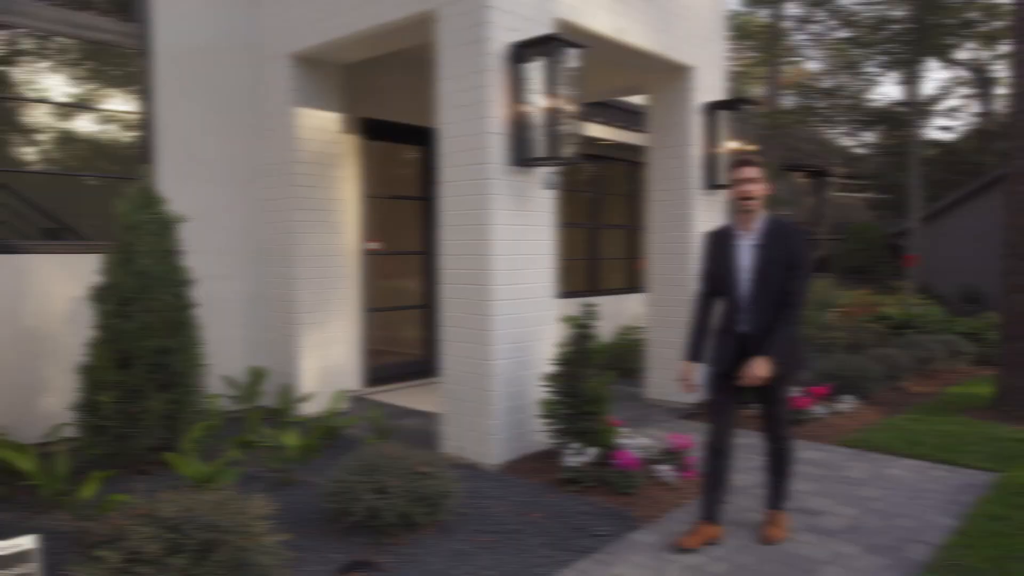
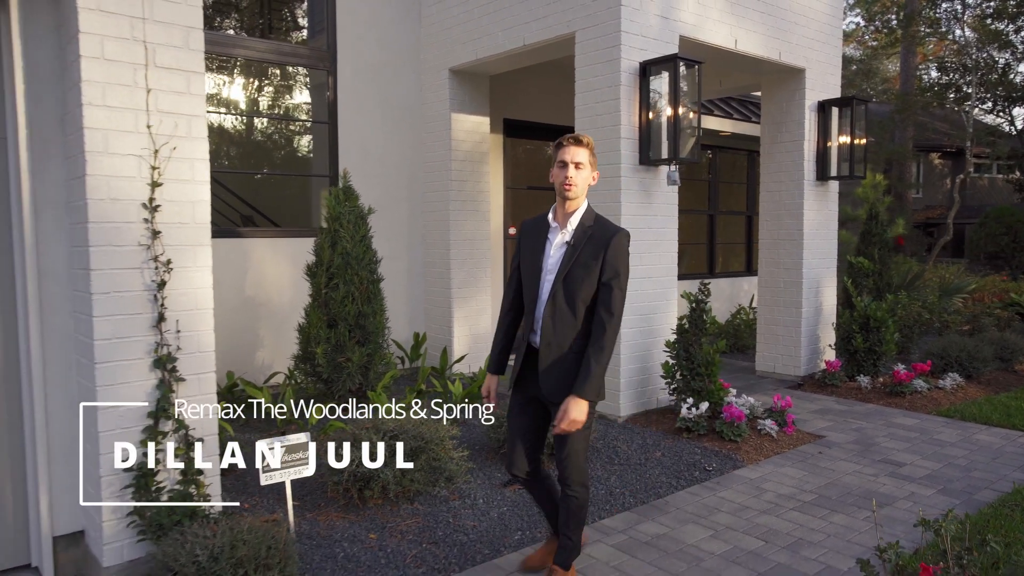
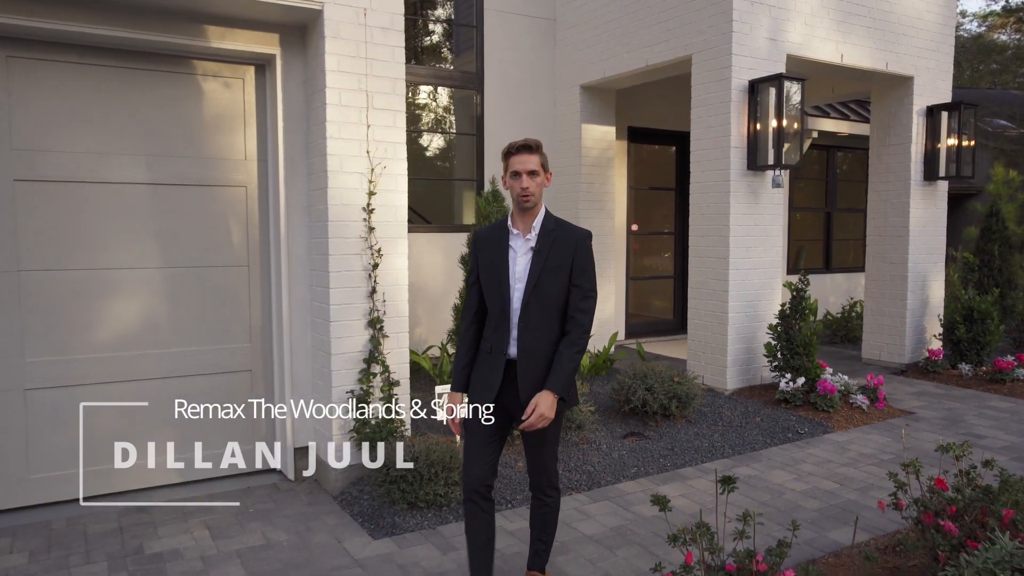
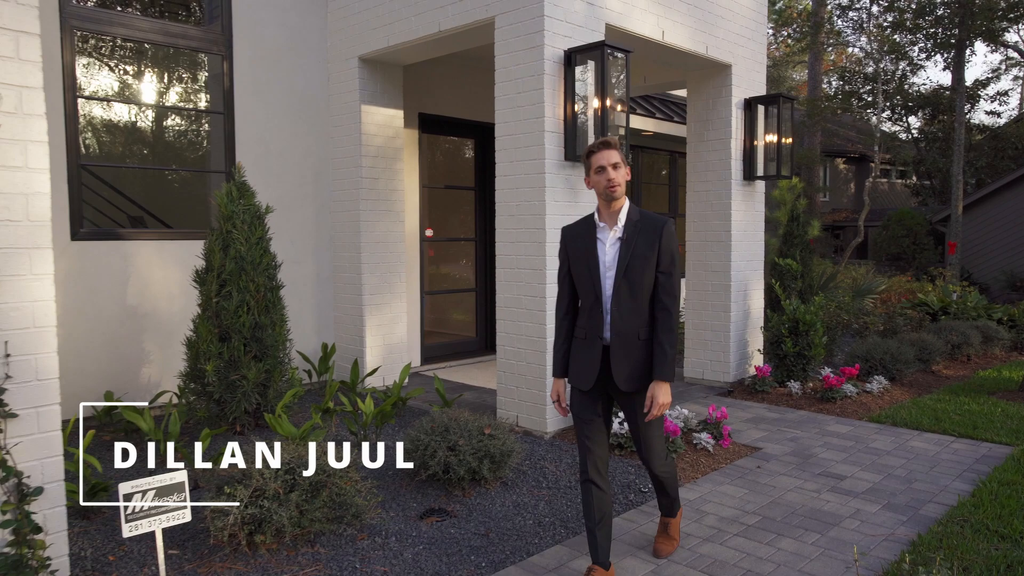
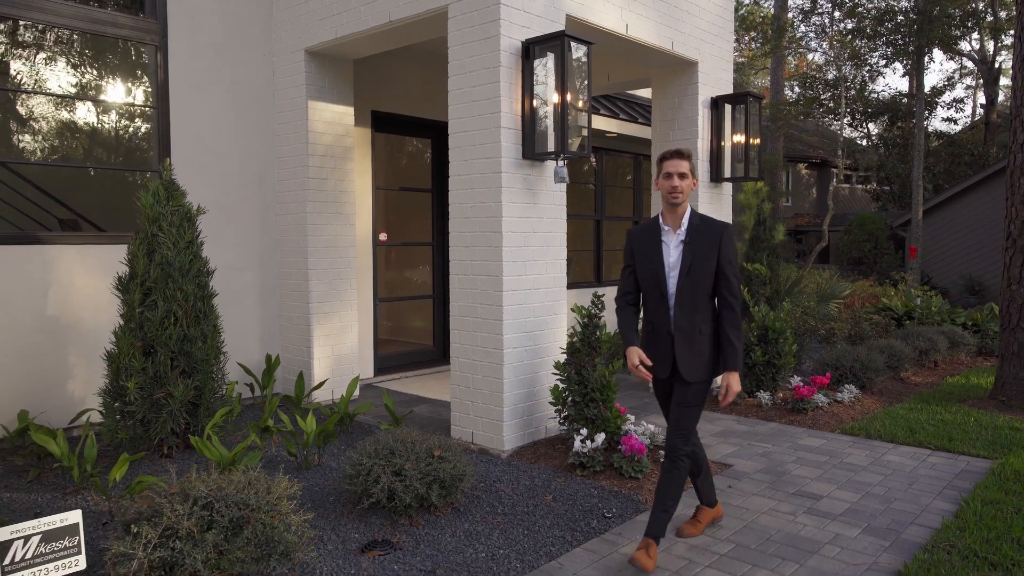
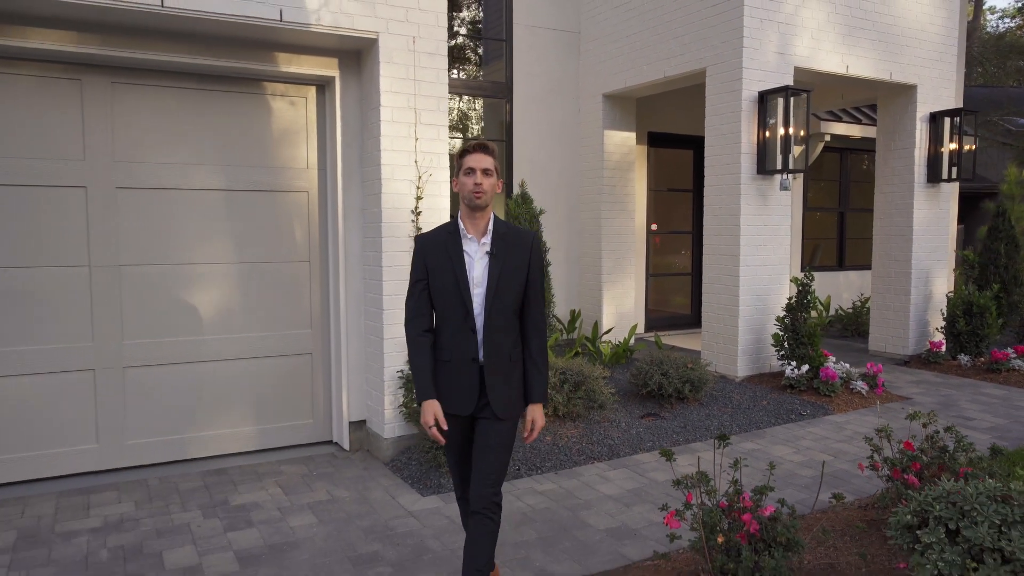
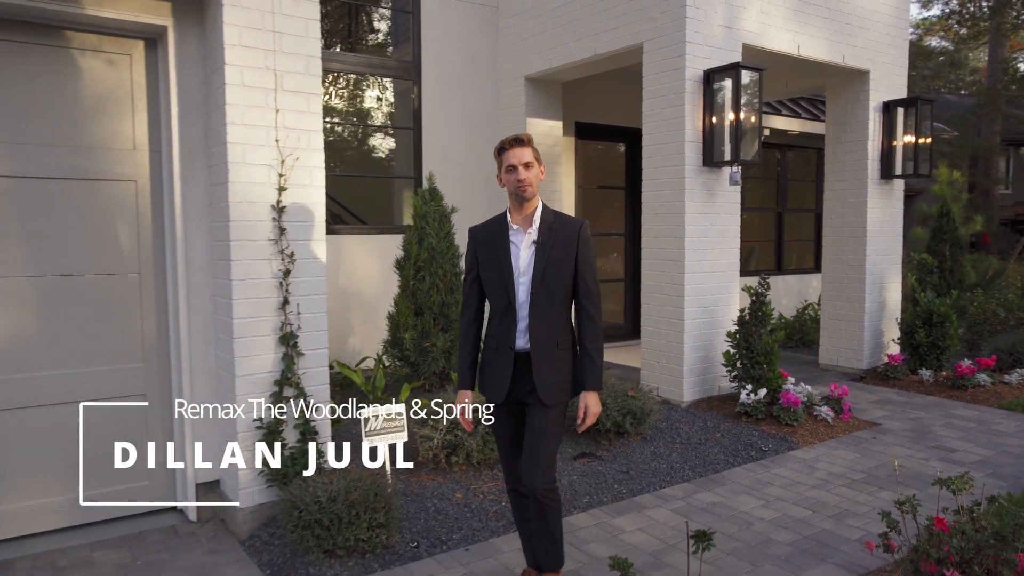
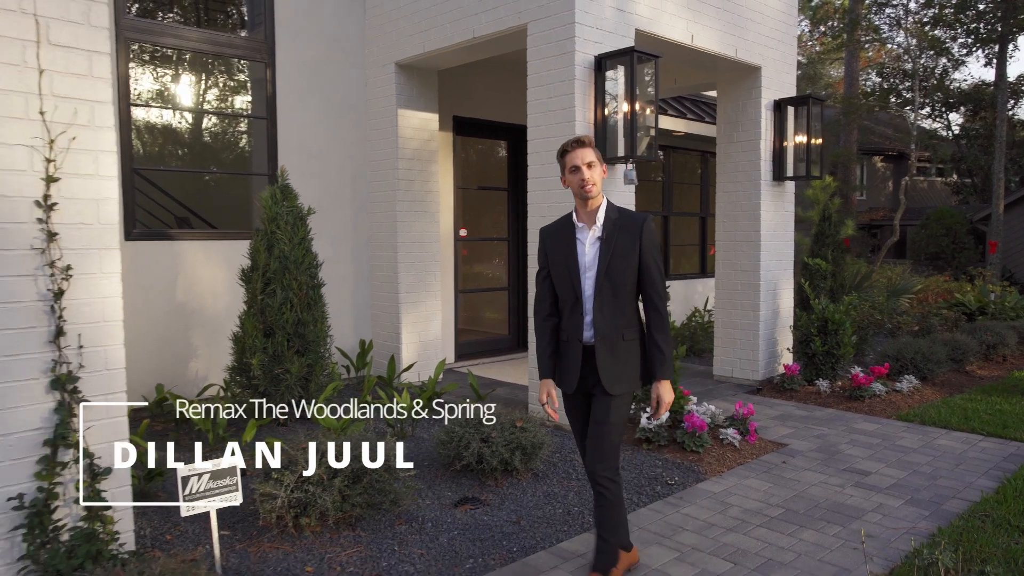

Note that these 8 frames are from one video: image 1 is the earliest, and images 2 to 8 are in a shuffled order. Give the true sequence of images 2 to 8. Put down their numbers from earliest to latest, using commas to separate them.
5, 4, 8, 2, 7, 3, 6
